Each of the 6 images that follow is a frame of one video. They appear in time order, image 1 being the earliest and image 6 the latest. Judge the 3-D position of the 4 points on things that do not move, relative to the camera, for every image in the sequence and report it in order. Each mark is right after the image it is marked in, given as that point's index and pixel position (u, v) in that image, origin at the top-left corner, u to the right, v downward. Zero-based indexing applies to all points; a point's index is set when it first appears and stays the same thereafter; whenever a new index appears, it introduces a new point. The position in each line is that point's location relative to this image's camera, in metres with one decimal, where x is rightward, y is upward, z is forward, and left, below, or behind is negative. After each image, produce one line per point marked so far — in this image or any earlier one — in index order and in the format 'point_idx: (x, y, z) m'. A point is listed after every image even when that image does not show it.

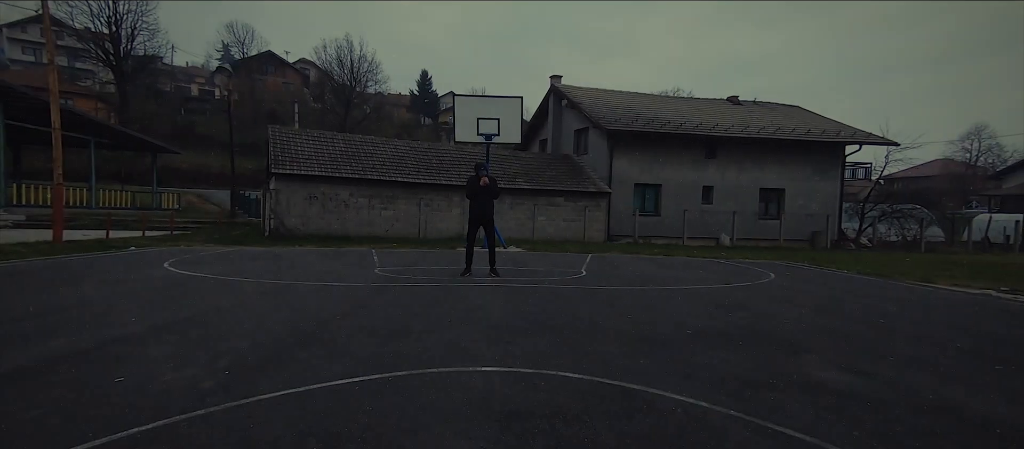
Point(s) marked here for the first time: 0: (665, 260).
0: (+6.0, -1.5, +16.5) m
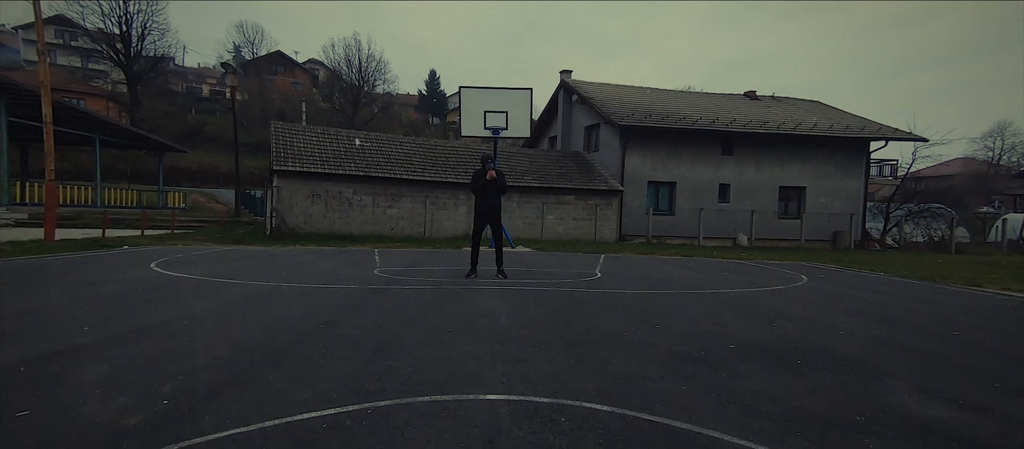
0: (+6.4, -1.4, +15.6) m
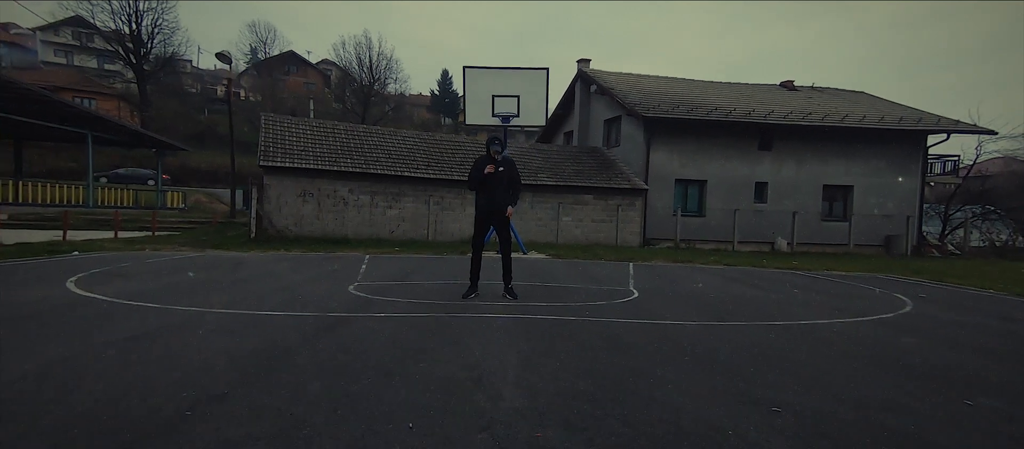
0: (+6.8, -1.5, +13.3) m
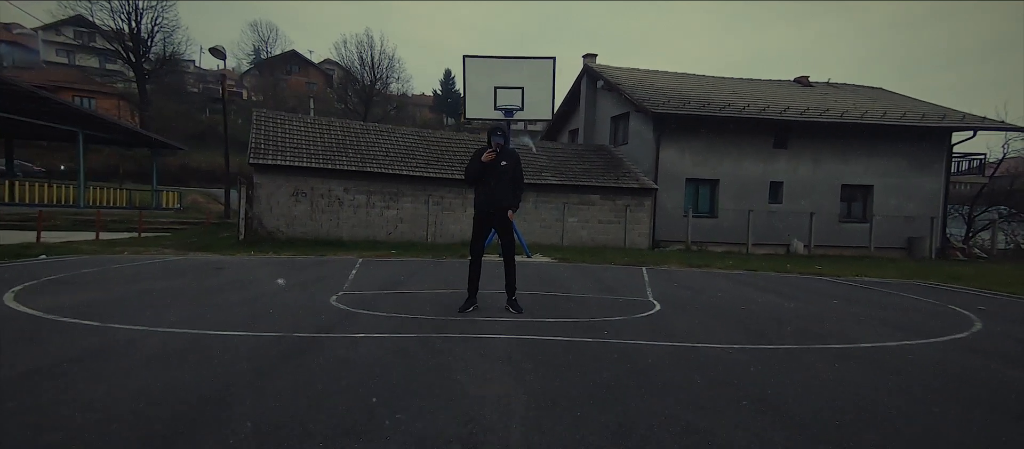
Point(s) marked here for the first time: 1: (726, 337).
0: (+6.9, -1.6, +12.3) m
1: (+3.4, -1.7, +6.8) m
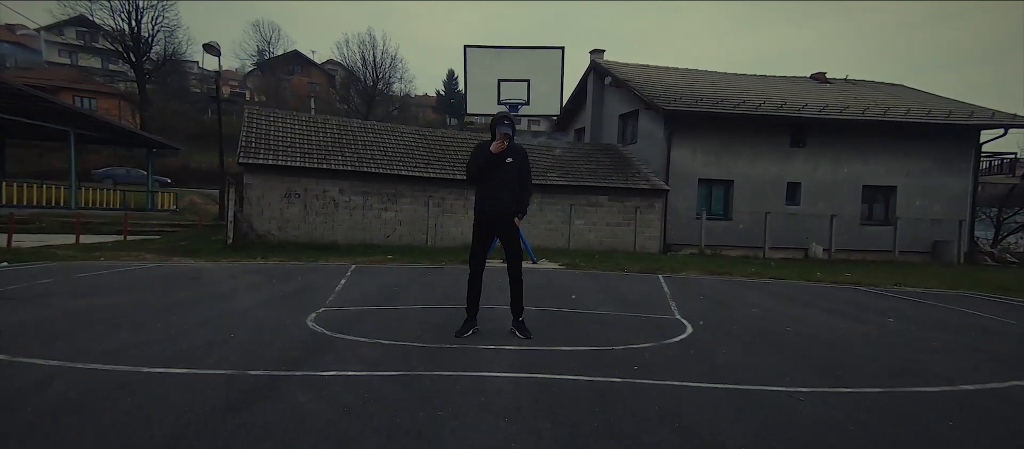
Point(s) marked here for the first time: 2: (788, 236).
0: (+7.0, -1.7, +11.3) m
1: (+3.5, -1.8, +5.8) m
2: (+12.9, -0.5, +19.9) m
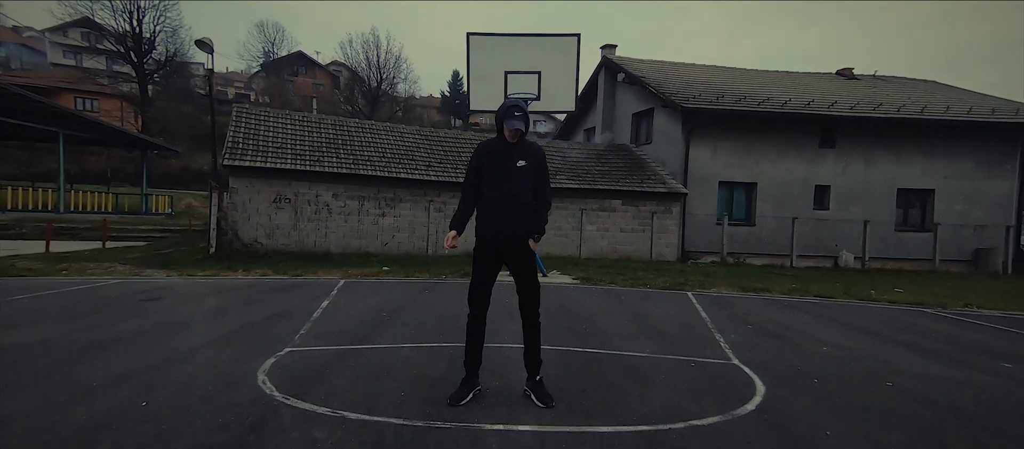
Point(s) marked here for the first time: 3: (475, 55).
0: (+7.2, -1.9, +9.9) m
1: (+3.6, -2.1, +4.4) m
2: (+13.2, -0.8, +18.4) m
3: (-1.5, +6.9, +18.1) m
